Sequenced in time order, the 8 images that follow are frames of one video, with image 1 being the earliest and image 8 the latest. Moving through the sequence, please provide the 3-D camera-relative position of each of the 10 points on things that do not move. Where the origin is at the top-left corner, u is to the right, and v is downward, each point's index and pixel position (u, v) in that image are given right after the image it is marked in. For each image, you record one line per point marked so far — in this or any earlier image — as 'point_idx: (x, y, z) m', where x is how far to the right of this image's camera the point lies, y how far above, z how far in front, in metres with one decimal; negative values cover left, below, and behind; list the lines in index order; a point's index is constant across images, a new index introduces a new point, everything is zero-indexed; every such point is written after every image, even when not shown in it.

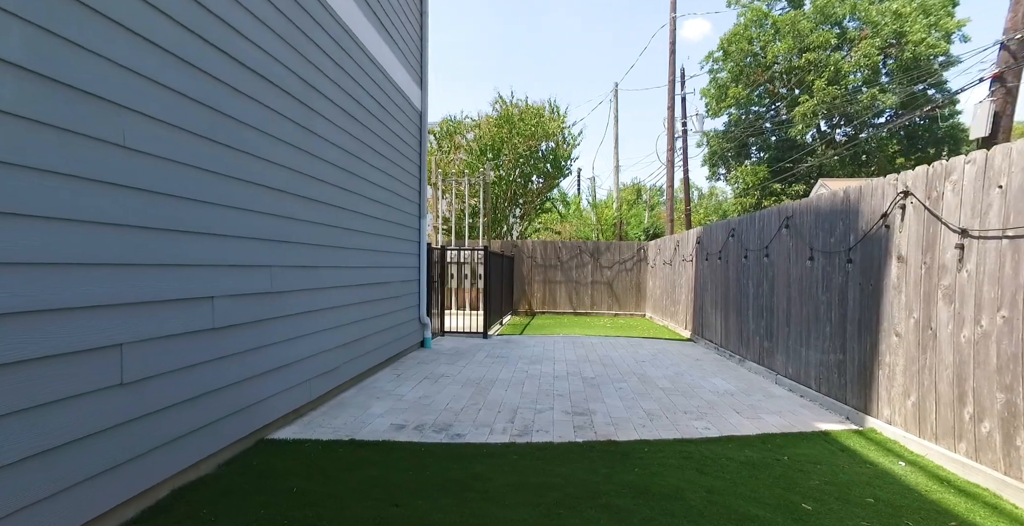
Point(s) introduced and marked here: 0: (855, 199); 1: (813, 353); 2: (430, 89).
0: (+2.7, +0.5, +3.9) m
1: (+2.7, -0.8, +4.4) m
2: (-1.2, +2.5, +7.2) m
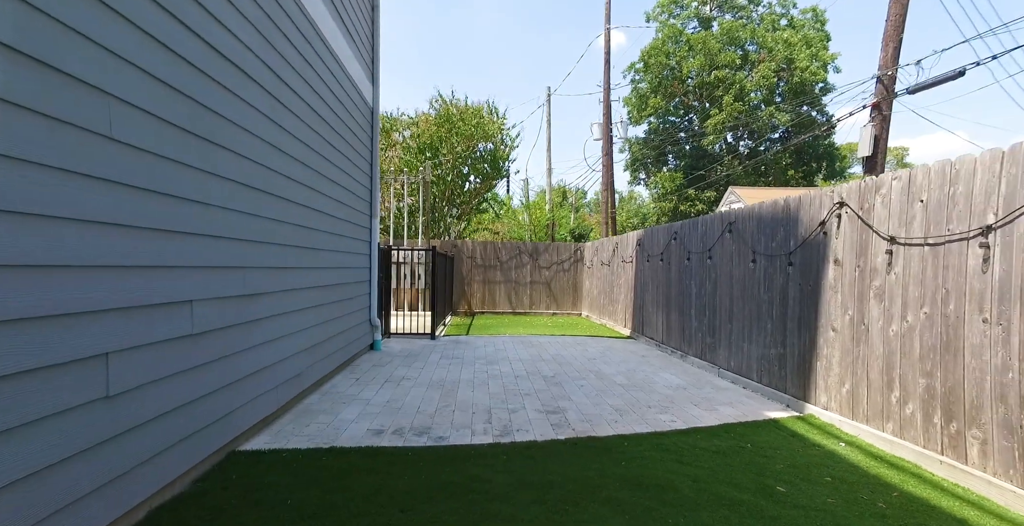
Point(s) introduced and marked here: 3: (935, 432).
0: (+2.5, +0.5, +4.3) m
1: (+2.4, -0.8, +4.9) m
2: (-1.9, +2.5, +7.0) m
3: (+2.4, -1.0, +2.8) m
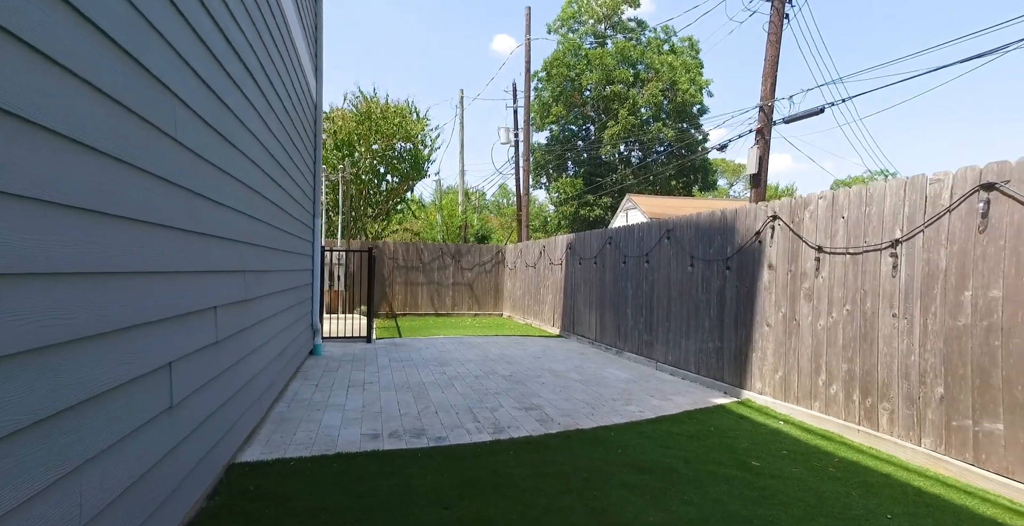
0: (+2.2, +0.4, +5.0) m
1: (+2.0, -0.9, +5.5) m
2: (-2.6, +2.5, +6.7) m
3: (+2.4, -1.0, +3.5) m
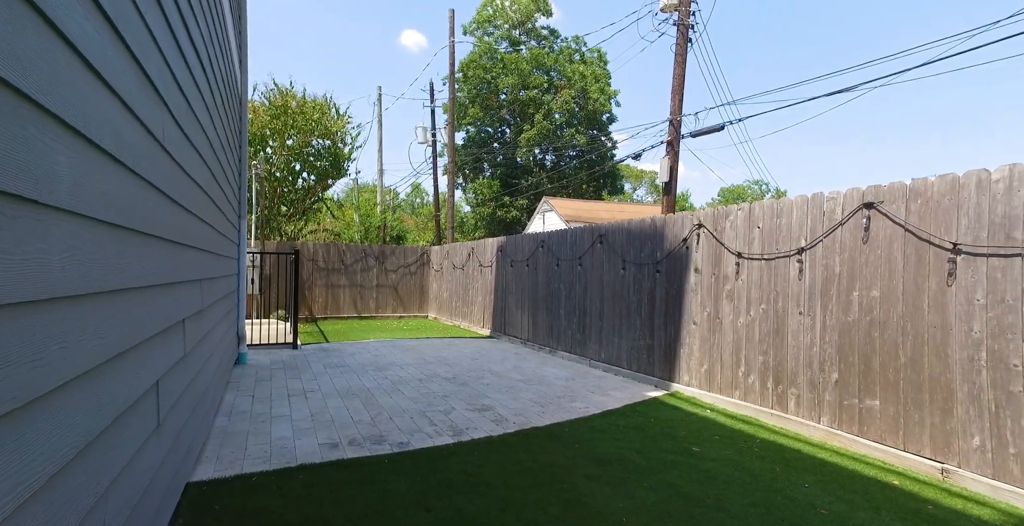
0: (+1.7, +0.4, +5.5) m
1: (+1.3, -0.9, +5.9) m
2: (-3.4, +2.5, +6.3) m
3: (+2.1, -1.1, +4.0) m
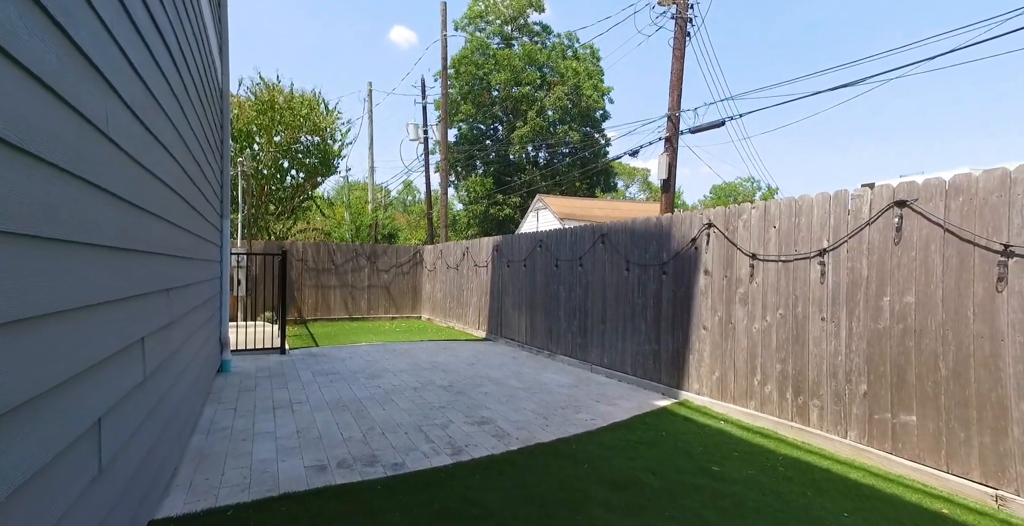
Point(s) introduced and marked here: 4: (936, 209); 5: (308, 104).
0: (+1.6, +0.4, +5.2) m
1: (+1.3, -0.9, +5.6) m
2: (-3.4, +2.4, +5.9) m
3: (+2.1, -1.1, +3.8) m
4: (+2.5, +0.3, +2.9) m
5: (-6.3, +4.9, +15.0) m
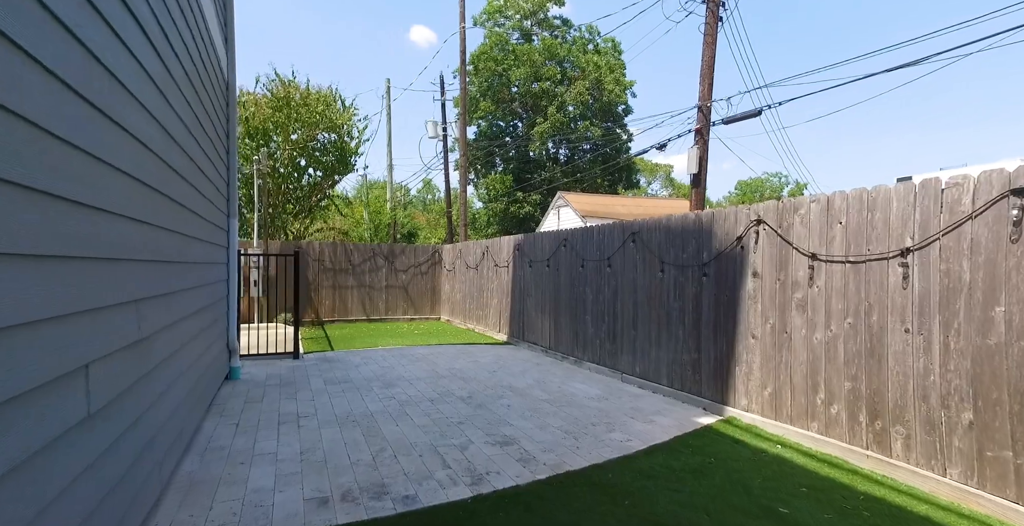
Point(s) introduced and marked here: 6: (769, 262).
0: (+1.9, +0.4, +4.7) m
1: (+1.6, -0.9, +5.1) m
2: (-3.2, +2.4, +5.6) m
3: (+2.3, -1.1, +3.3) m
4: (+2.6, +0.3, +2.4) m
5: (-5.7, +4.9, +14.8) m
6: (+2.1, 0.0, +4.0) m
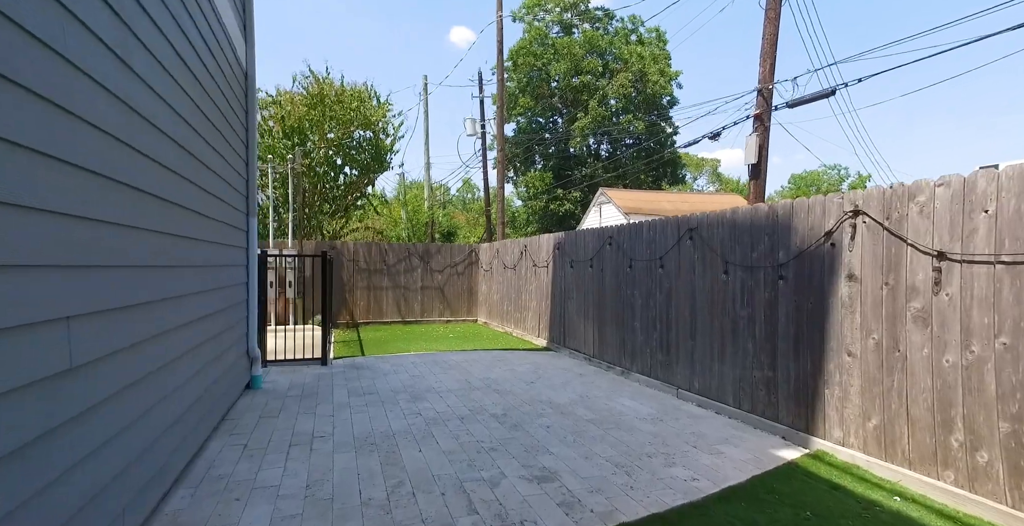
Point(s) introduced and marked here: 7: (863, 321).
0: (+2.2, +0.4, +3.9) m
1: (+2.0, -1.0, +4.4) m
2: (-2.8, +2.4, +5.3) m
3: (+2.5, -1.1, +2.5) m
4: (+2.8, +0.3, +1.6) m
5: (-4.5, +4.9, +14.6) m
6: (+2.4, 0.0, +3.2) m
7: (+2.3, -0.4, +3.3) m
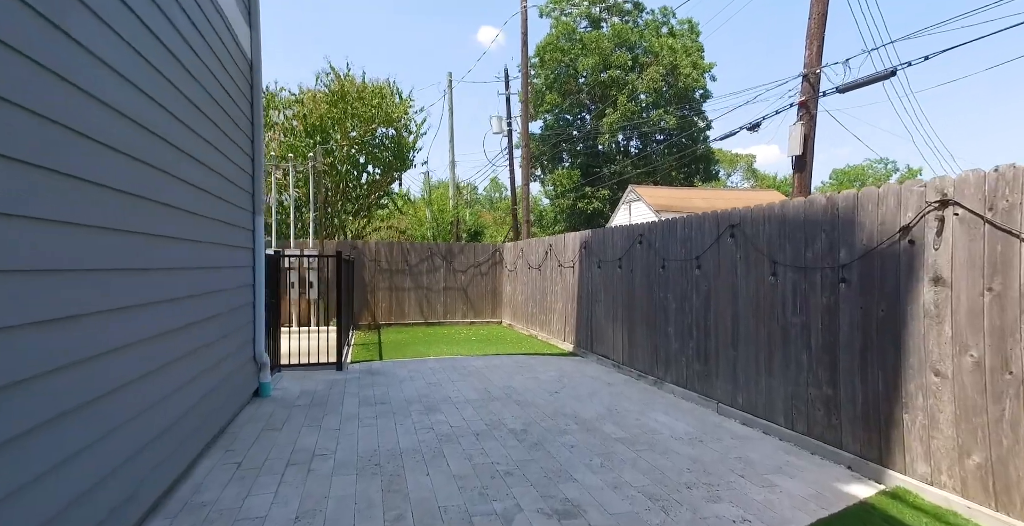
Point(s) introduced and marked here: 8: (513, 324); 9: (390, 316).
0: (+2.3, +0.4, +3.4) m
1: (+2.1, -1.0, +3.9) m
2: (-2.6, +2.4, +5.0) m
3: (+2.5, -1.1, +1.9) m
4: (+2.8, +0.3, +1.0) m
5: (-3.8, +4.9, +14.5) m
6: (+2.5, 0.0, +2.7) m
7: (+2.4, -0.4, +2.7) m
8: (0.0, -1.4, +10.9) m
9: (-2.7, -1.2, +11.0) m
